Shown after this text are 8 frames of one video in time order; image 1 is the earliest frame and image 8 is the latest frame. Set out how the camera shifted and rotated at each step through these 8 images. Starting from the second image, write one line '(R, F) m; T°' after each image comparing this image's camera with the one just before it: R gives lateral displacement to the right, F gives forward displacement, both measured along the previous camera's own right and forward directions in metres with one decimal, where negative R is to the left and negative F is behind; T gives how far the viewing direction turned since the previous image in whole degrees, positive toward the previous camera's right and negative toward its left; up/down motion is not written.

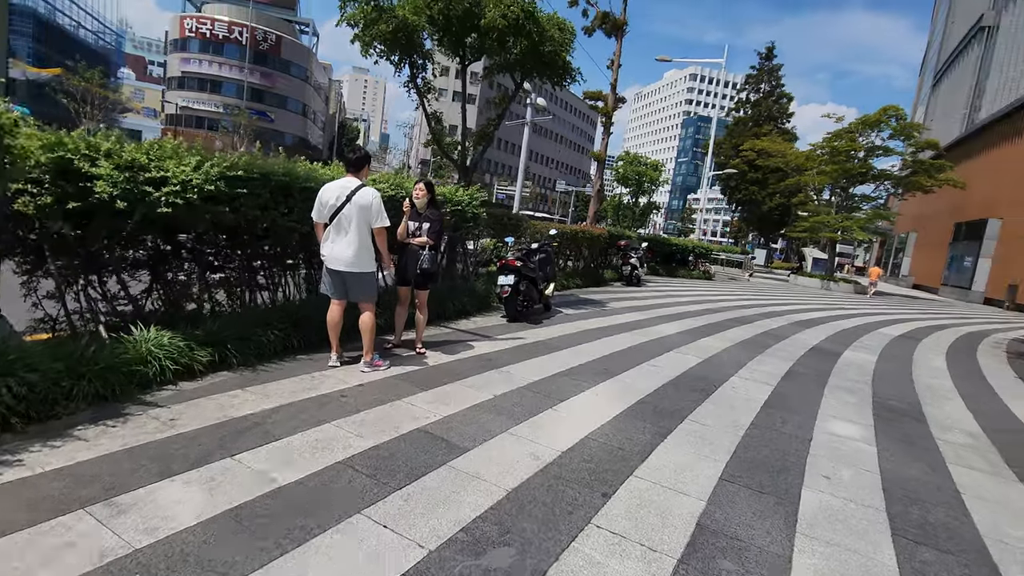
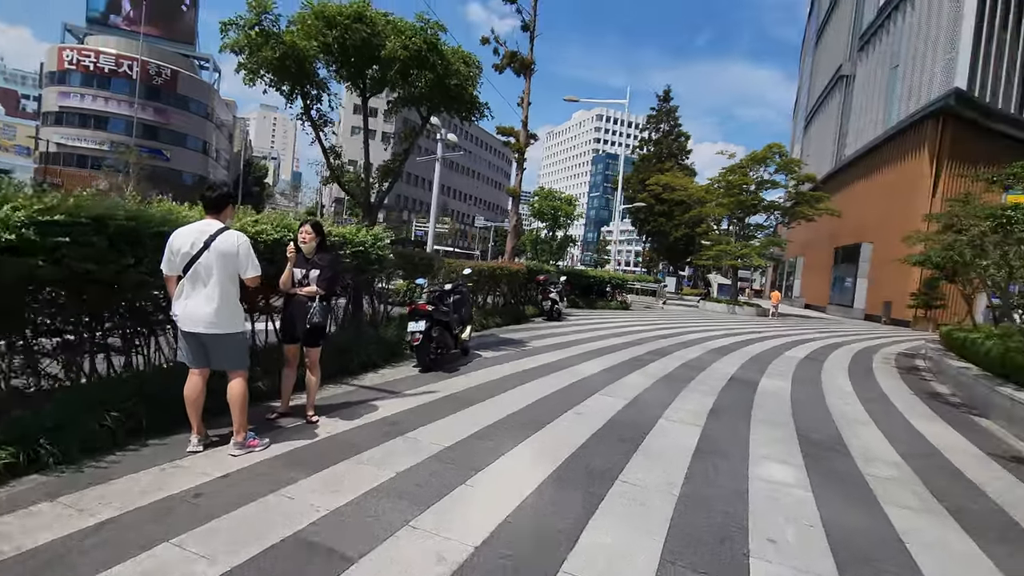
(+0.1, +0.4) m; +8°
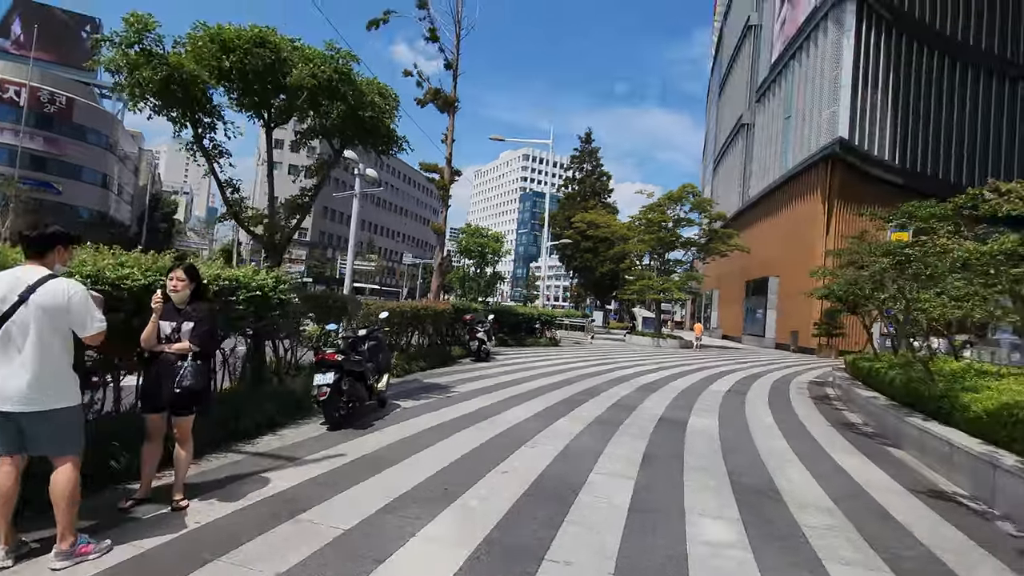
(+0.1, +0.3) m; +8°
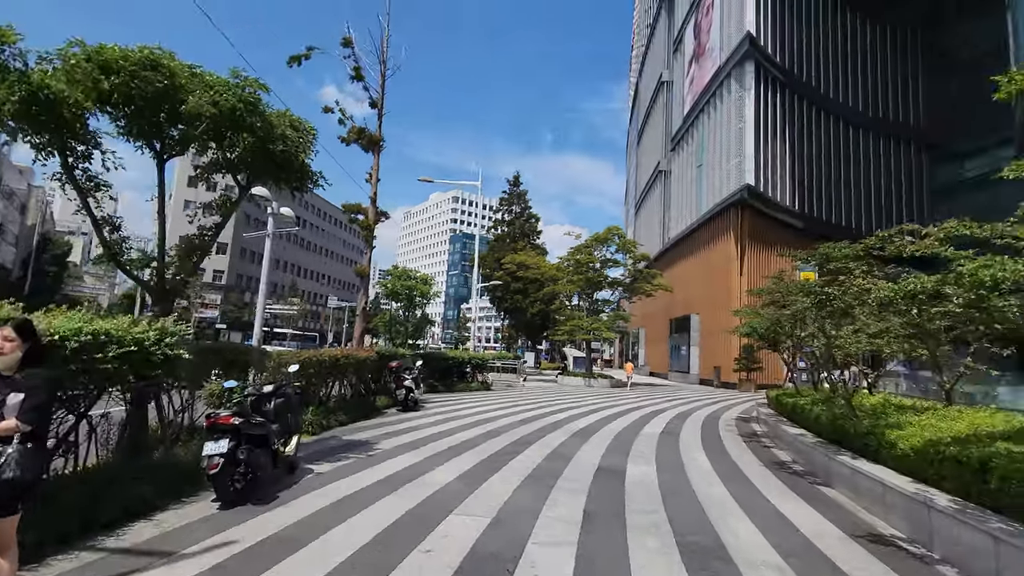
(0.0, +0.4) m; +8°
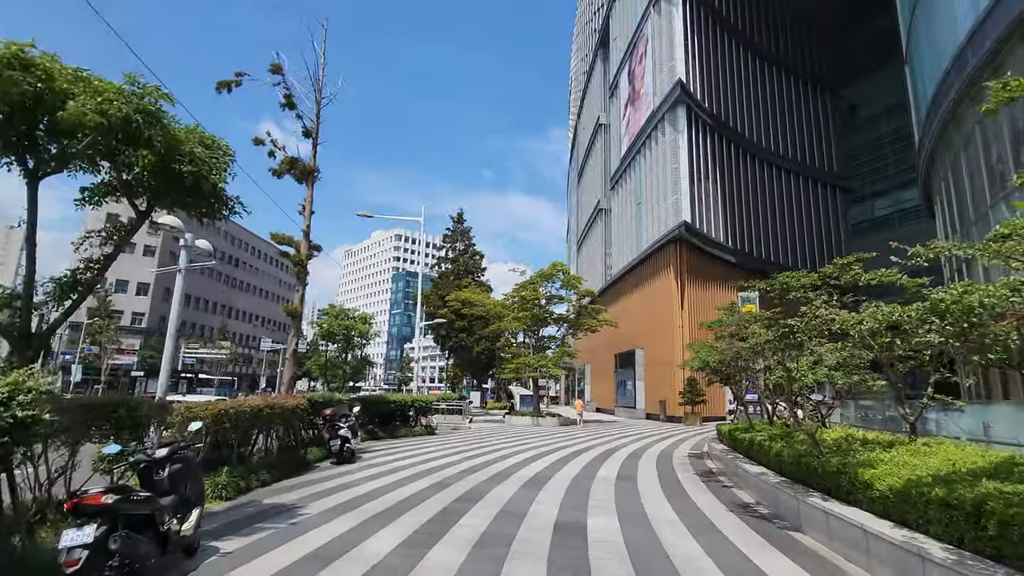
(0.0, +0.5) m; +6°
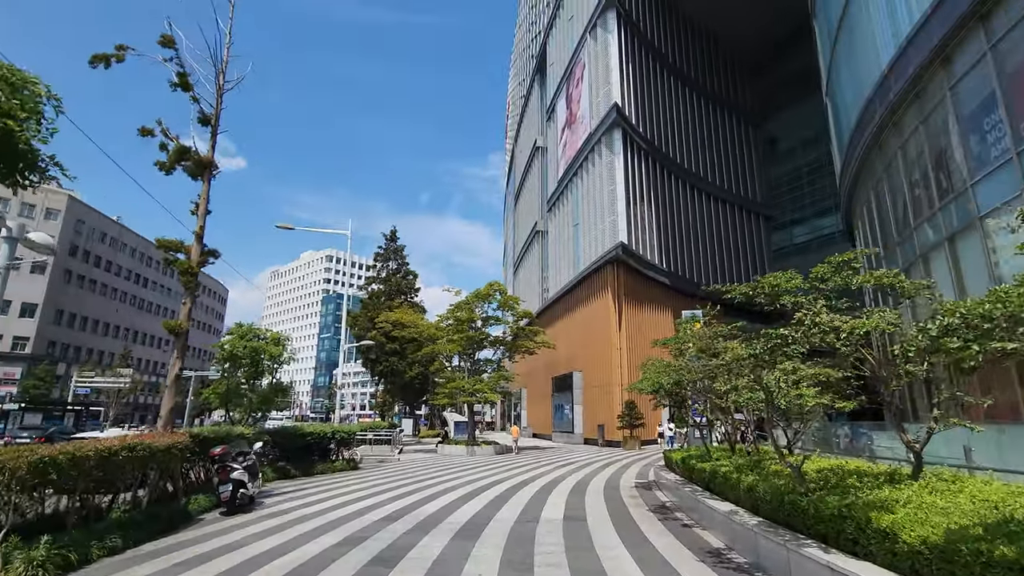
(+0.1, +1.2) m; +7°
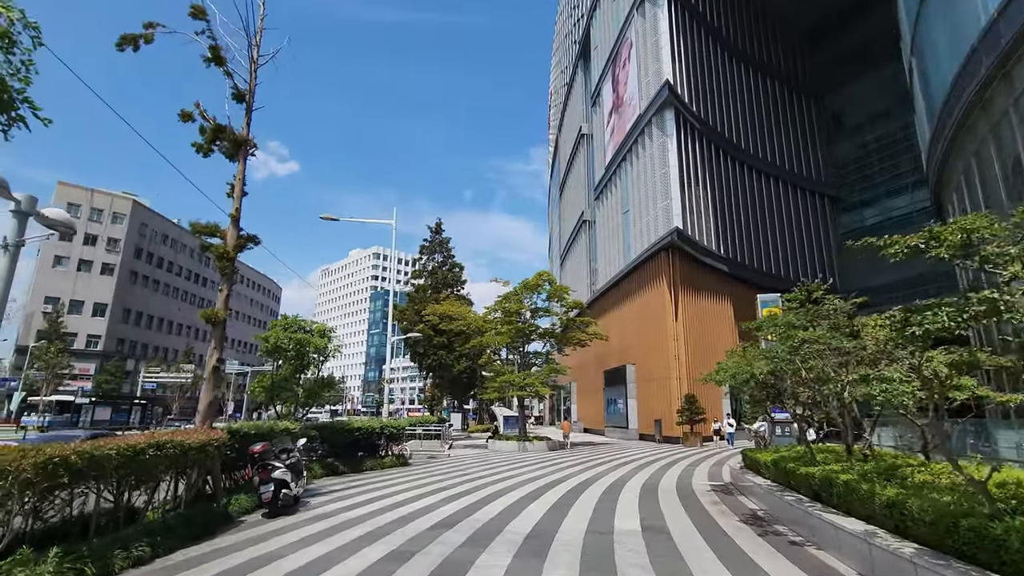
(-0.3, +1.0) m; -5°
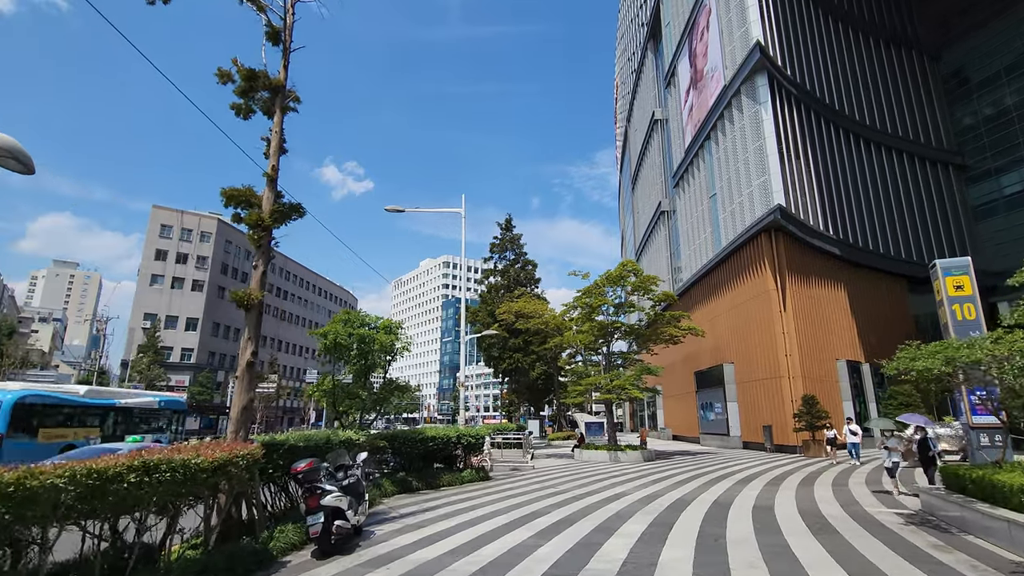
(-0.6, +2.2) m; -7°
